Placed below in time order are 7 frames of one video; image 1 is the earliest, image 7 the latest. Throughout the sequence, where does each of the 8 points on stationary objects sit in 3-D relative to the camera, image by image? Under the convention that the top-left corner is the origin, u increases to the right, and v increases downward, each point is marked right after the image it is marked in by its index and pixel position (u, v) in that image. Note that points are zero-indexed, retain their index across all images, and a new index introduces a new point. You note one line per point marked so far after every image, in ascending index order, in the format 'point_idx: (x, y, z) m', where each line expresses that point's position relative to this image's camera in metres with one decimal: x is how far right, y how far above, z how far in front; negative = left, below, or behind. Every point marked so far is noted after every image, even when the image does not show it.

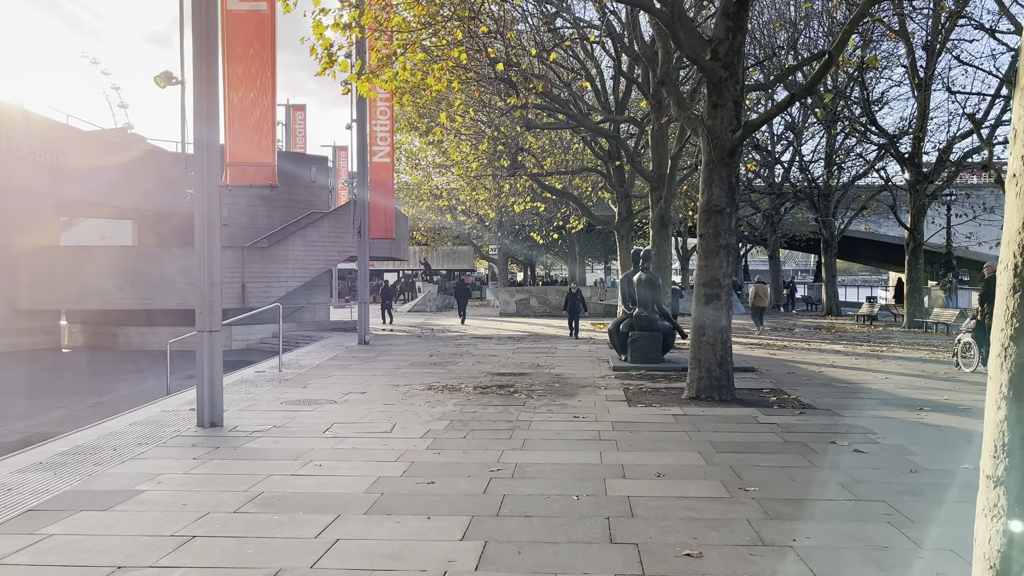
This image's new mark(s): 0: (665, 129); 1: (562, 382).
0: (+2.9, +3.0, +16.3) m
1: (+0.6, -1.2, +10.9) m
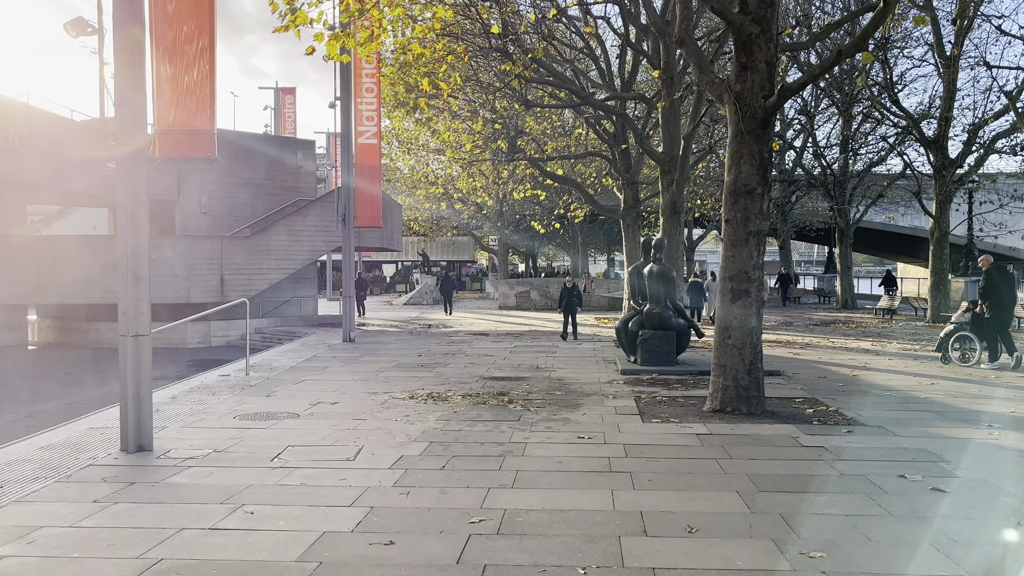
0: (+2.8, +3.1, +14.9) m
1: (+0.6, -1.1, +9.6) m
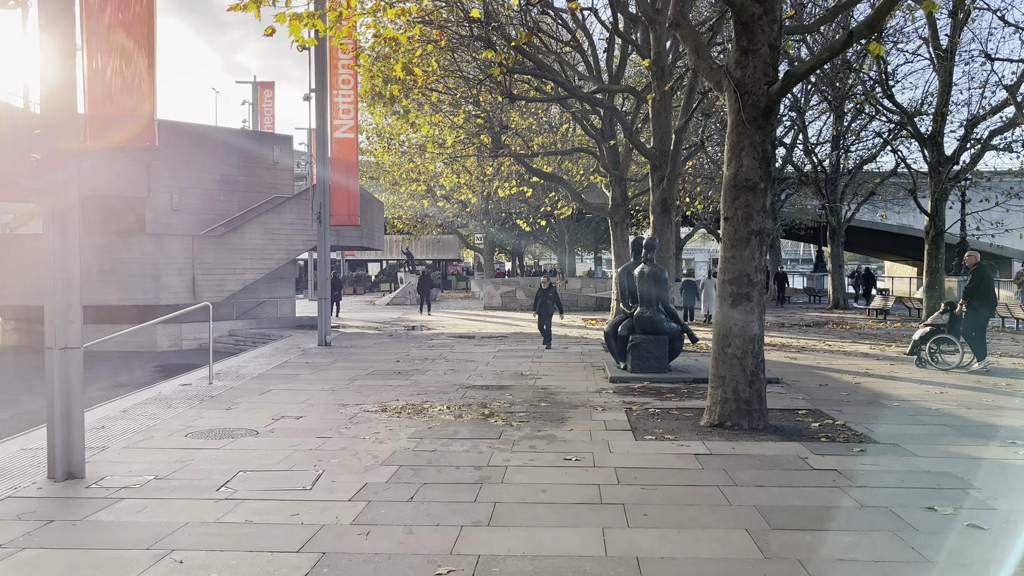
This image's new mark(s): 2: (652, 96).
0: (+2.5, +3.1, +14.3) m
1: (+0.4, -1.1, +8.9) m
2: (+2.3, +3.1, +14.2) m
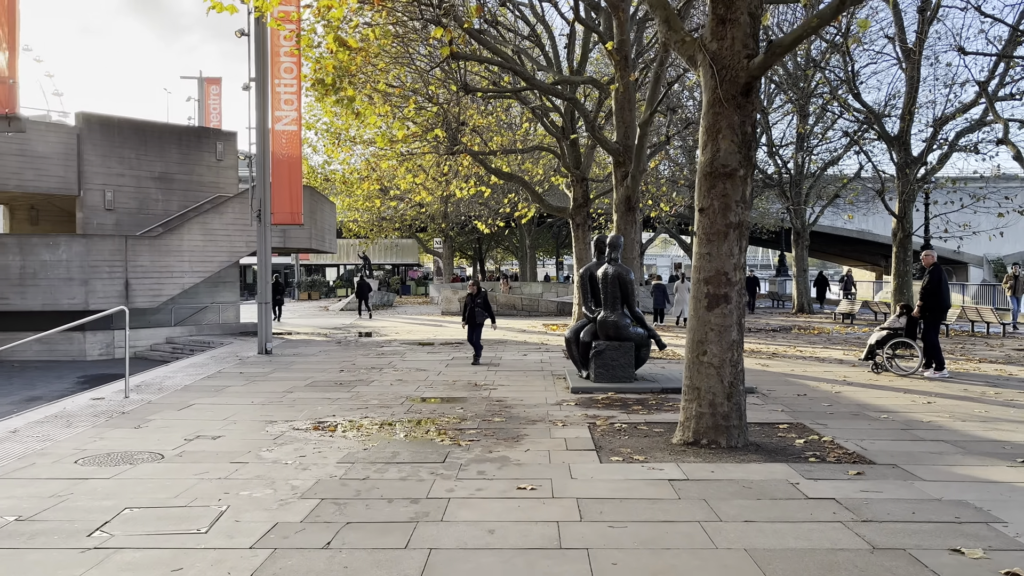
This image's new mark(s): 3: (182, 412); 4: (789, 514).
0: (+1.9, +3.0, +13.5) m
1: (-0.1, -1.2, +8.0) m
2: (+1.6, +3.1, +13.4) m
3: (-3.1, -1.2, +8.2) m
4: (+1.5, -1.2, +4.7) m
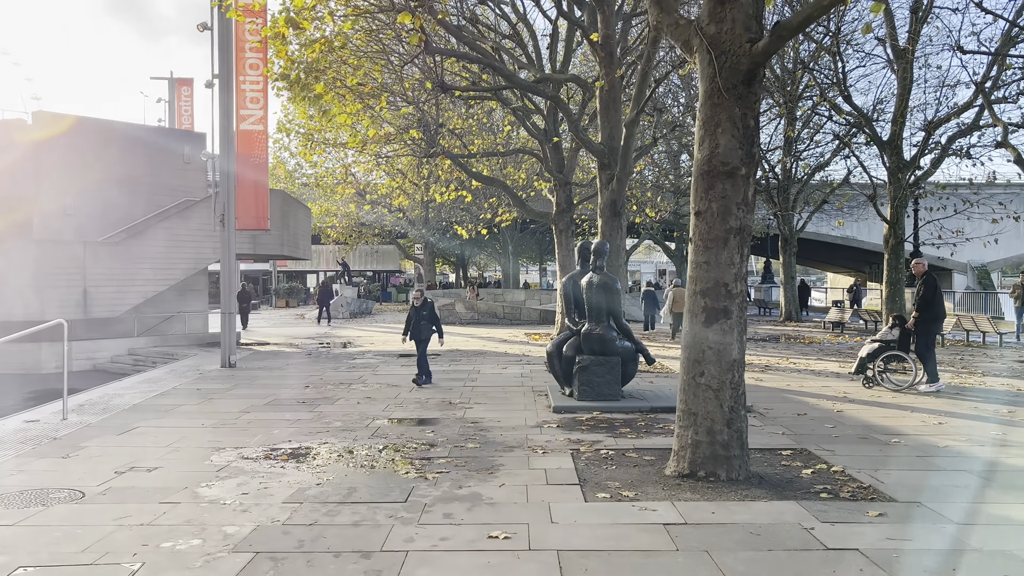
0: (+1.5, +2.9, +12.8) m
1: (-0.3, -1.3, +7.3) m
2: (+1.3, +3.0, +12.7) m
3: (-3.3, -1.3, +7.4) m
4: (+1.3, -1.3, +3.9) m
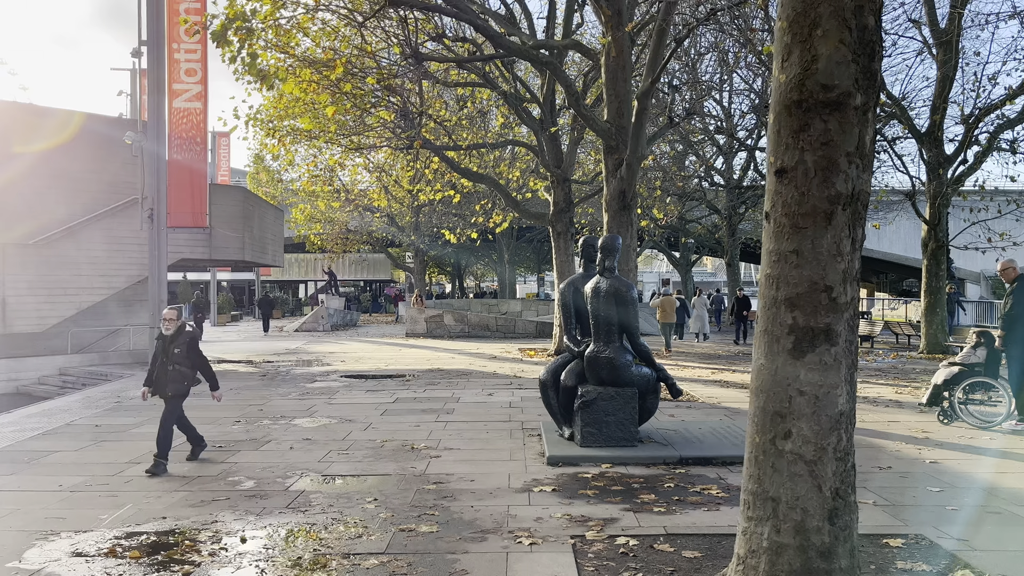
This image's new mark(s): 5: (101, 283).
0: (+1.4, +2.8, +10.6) m
1: (-0.4, -1.3, +5.0) m
2: (+1.1, +2.8, +10.5) m
3: (-3.5, -1.3, +5.2) m
4: (+1.2, -1.3, +1.7) m
5: (-7.0, +0.1, +14.9) m
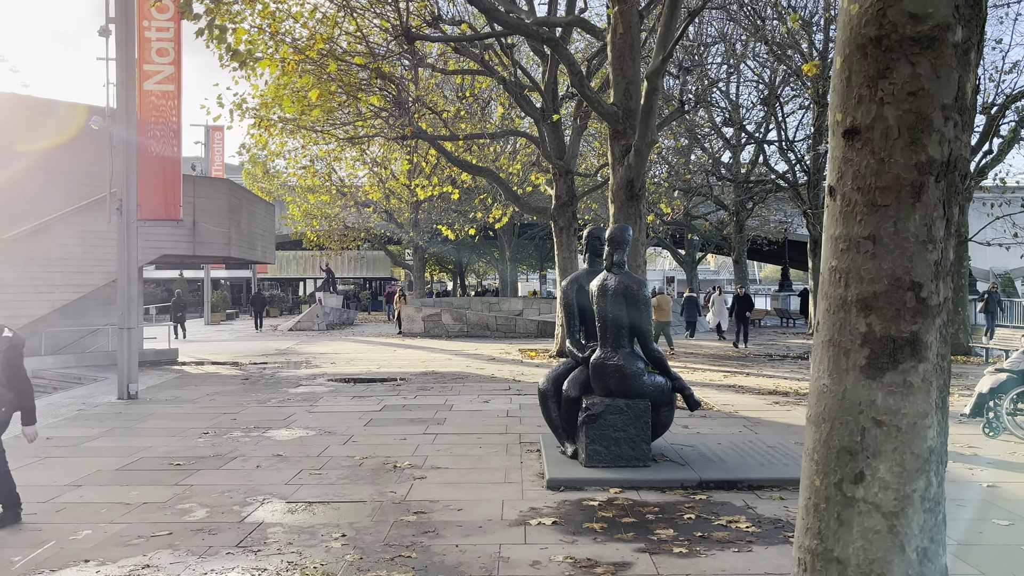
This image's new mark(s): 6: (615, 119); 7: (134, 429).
0: (+1.4, +2.8, +9.8) m
1: (-0.4, -1.3, +4.2) m
2: (+1.1, +2.9, +9.7) m
3: (-3.5, -1.3, +4.4) m
4: (+1.1, -1.3, +0.9) m
5: (-7.0, +0.1, +14.1) m
6: (+1.1, +1.9, +9.7) m
7: (-3.5, -1.3, +8.0) m
